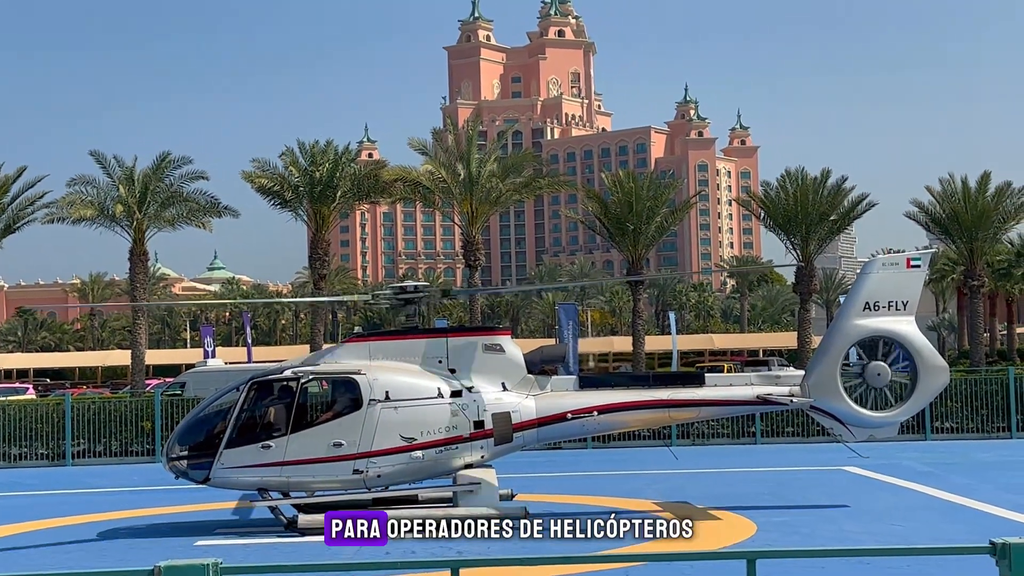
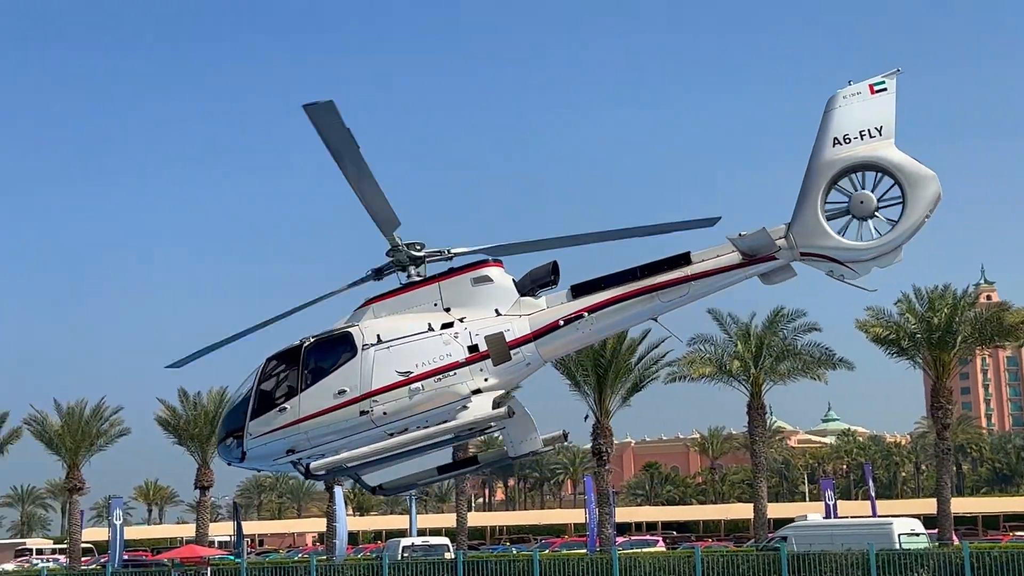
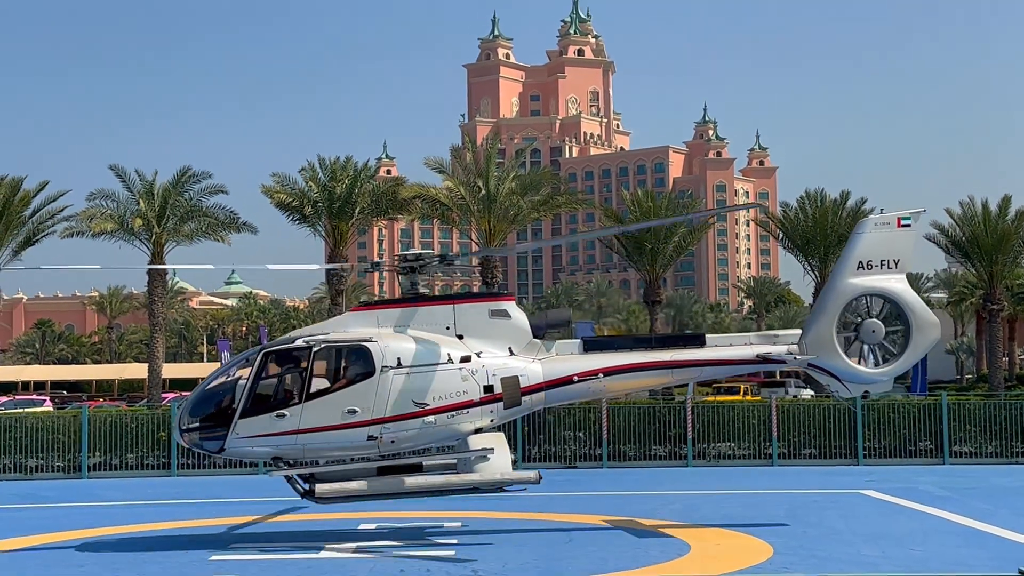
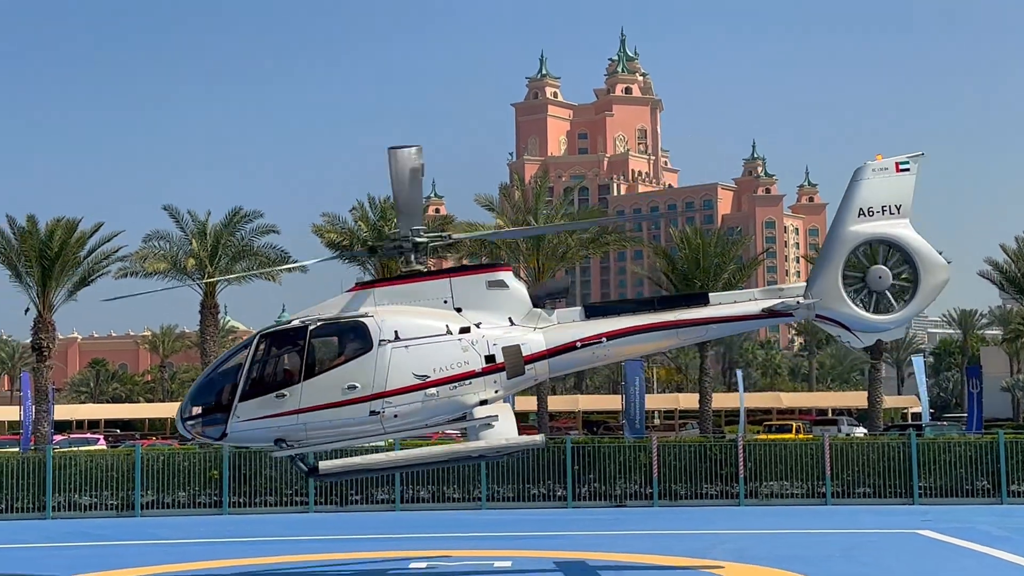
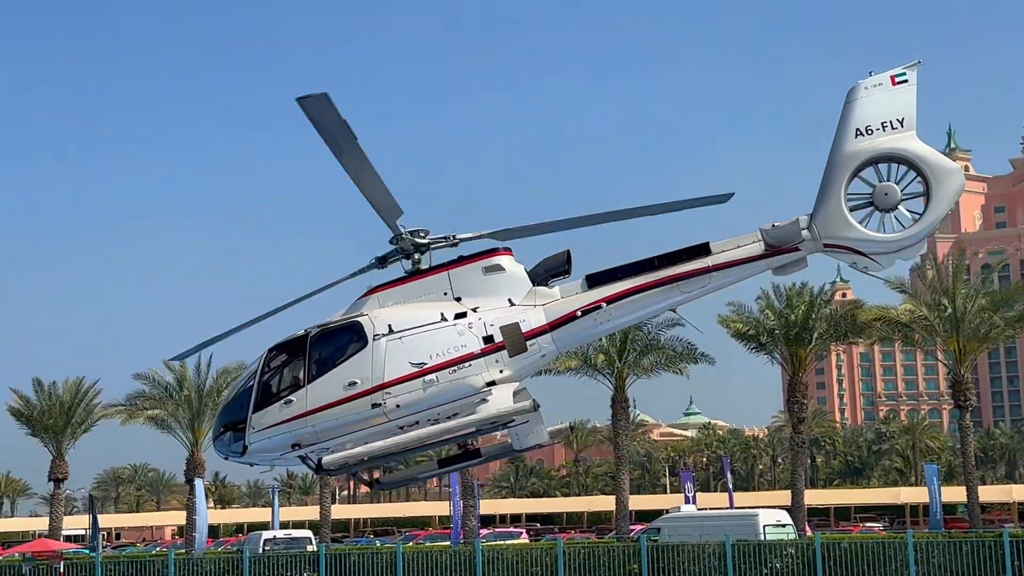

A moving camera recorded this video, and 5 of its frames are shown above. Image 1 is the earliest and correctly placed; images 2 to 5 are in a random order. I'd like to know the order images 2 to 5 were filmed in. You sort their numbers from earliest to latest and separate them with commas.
3, 4, 5, 2
